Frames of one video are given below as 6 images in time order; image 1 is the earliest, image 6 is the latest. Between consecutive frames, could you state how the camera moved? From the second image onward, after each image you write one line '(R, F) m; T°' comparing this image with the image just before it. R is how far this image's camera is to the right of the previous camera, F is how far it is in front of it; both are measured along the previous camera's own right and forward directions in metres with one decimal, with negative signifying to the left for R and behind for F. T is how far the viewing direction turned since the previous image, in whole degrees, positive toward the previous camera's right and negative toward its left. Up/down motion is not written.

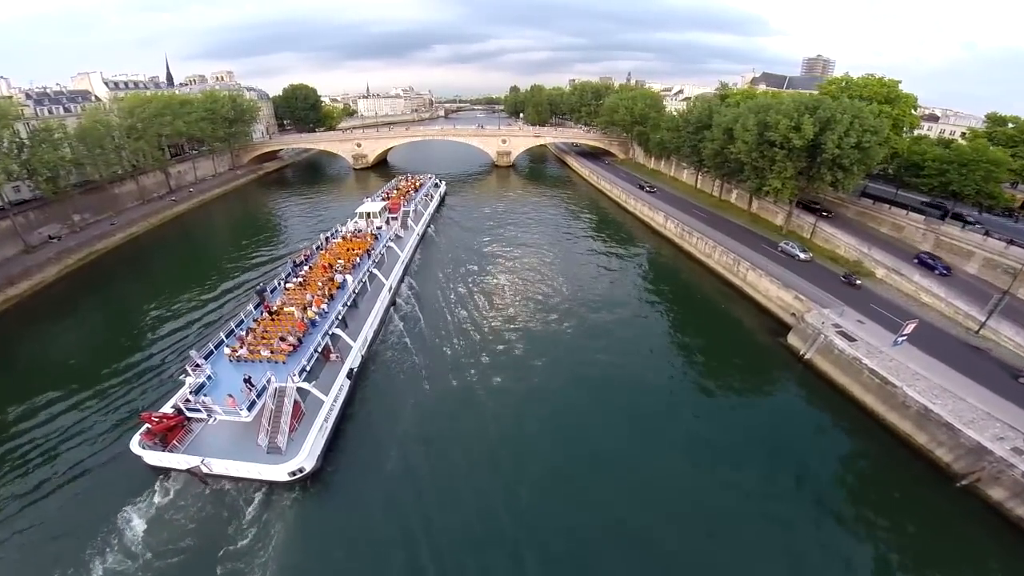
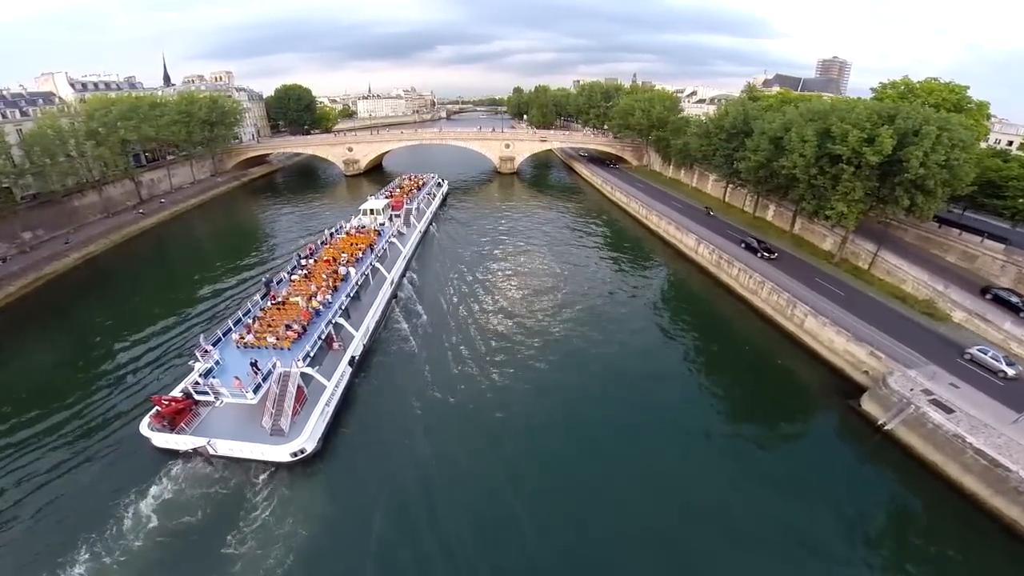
(-0.3, +5.5) m; 0°
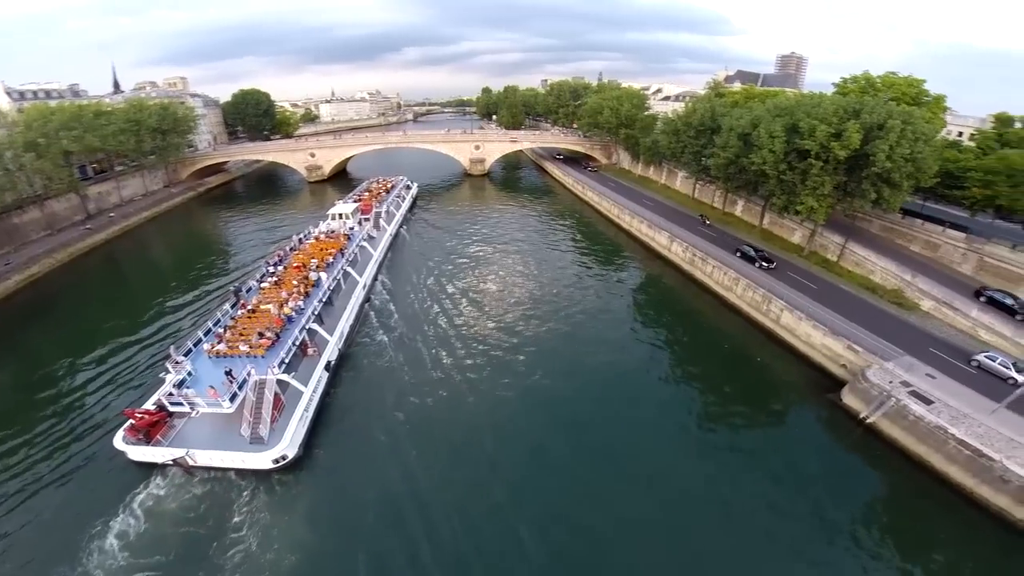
(+0.1, +0.8) m; +3°
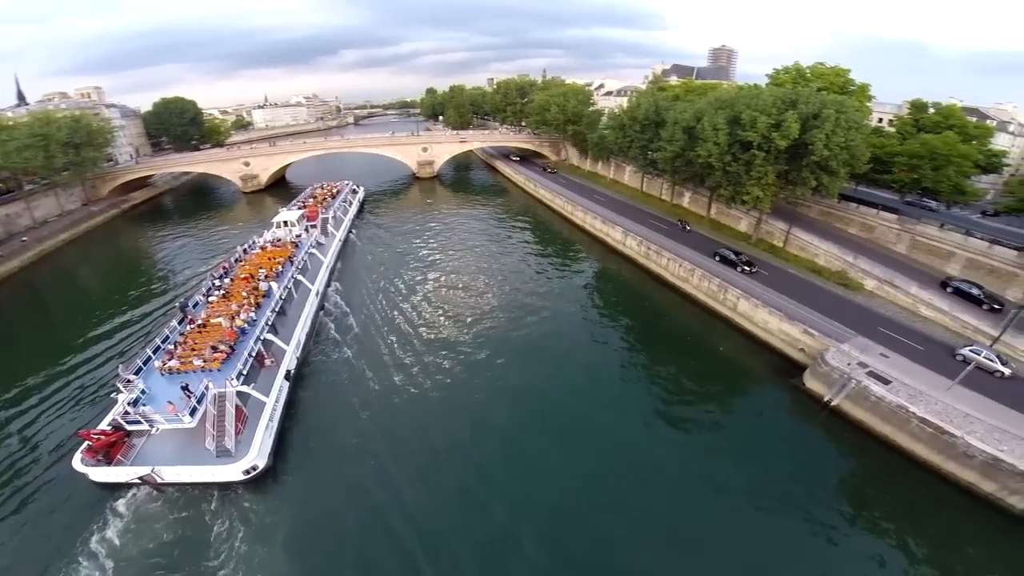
(-0.1, +0.7) m; +5°
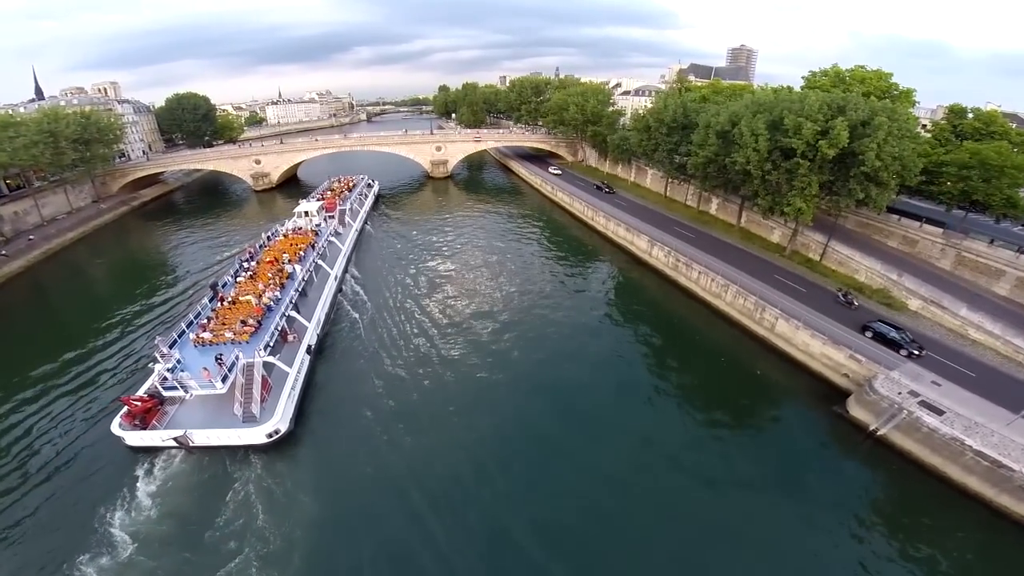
(-0.7, +1.7) m; -1°
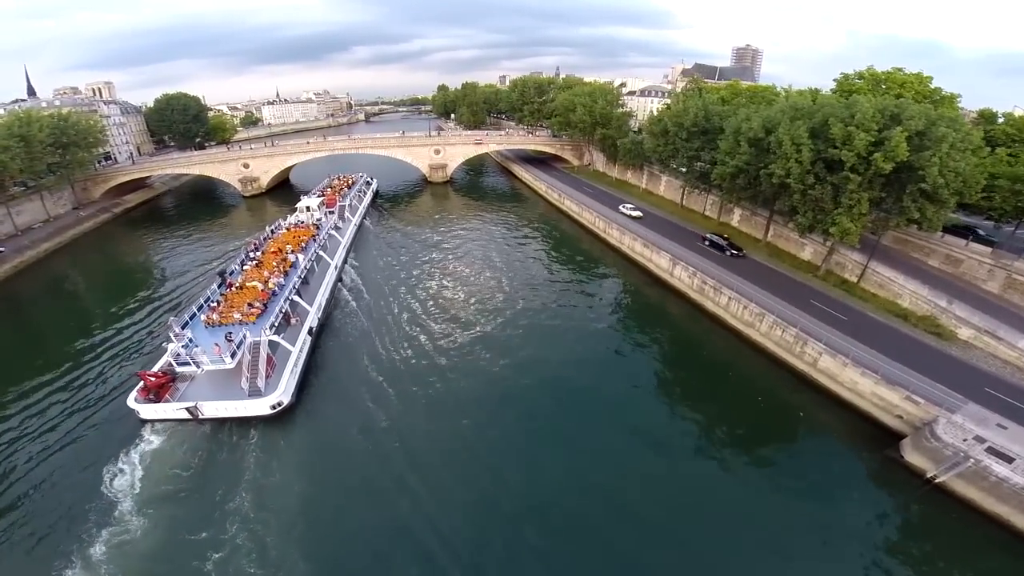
(-0.5, +2.9) m; 0°
